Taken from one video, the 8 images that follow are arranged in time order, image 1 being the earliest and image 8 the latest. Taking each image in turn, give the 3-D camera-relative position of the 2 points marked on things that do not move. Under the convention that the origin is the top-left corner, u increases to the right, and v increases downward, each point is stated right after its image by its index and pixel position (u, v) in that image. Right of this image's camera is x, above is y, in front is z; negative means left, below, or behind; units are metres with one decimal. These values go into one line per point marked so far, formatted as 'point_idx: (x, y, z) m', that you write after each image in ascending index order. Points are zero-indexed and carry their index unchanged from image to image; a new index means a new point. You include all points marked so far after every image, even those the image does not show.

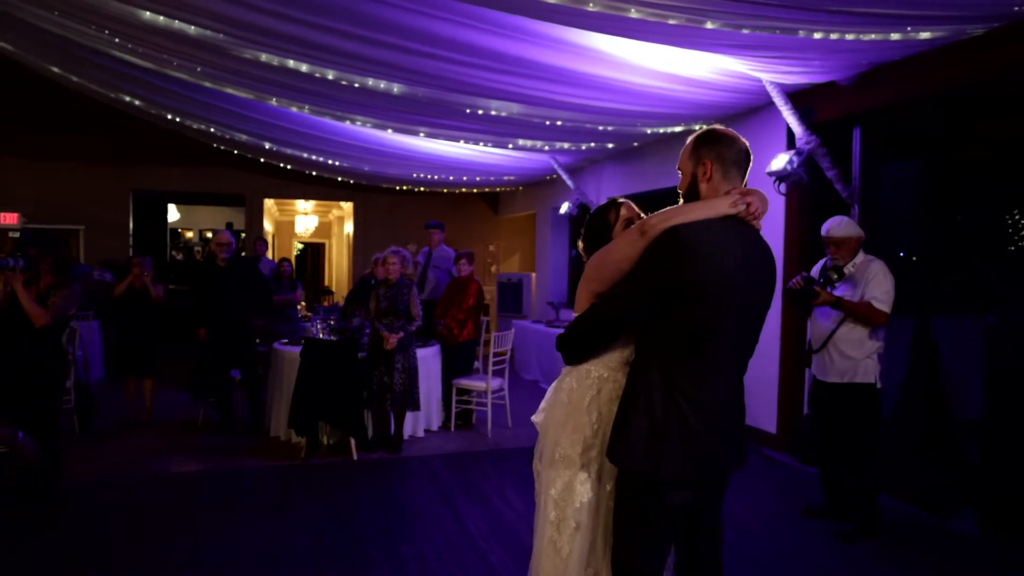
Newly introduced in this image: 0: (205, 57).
0: (-2.4, +1.8, +5.3) m
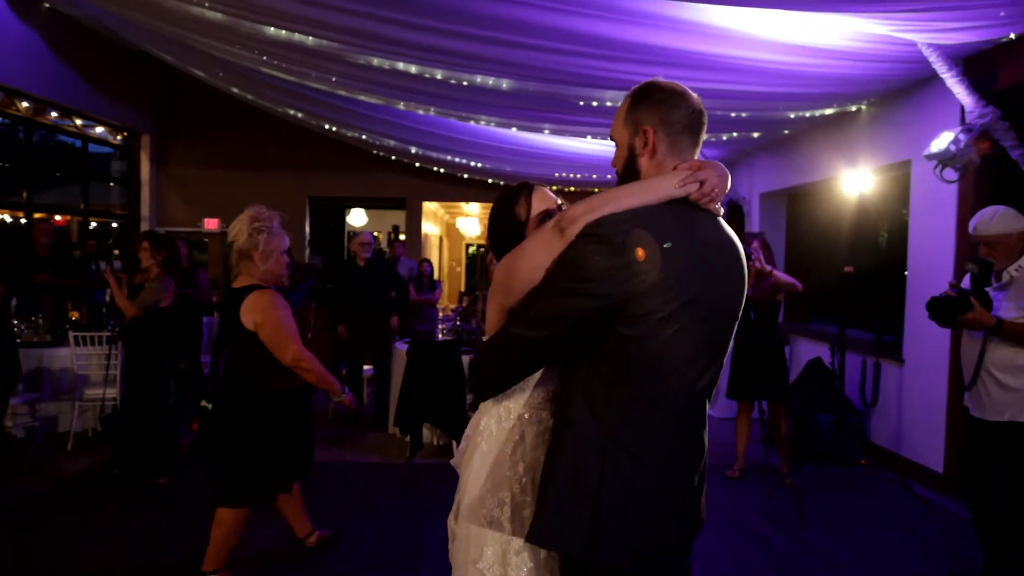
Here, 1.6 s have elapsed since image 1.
0: (-1.5, +1.8, +5.5) m
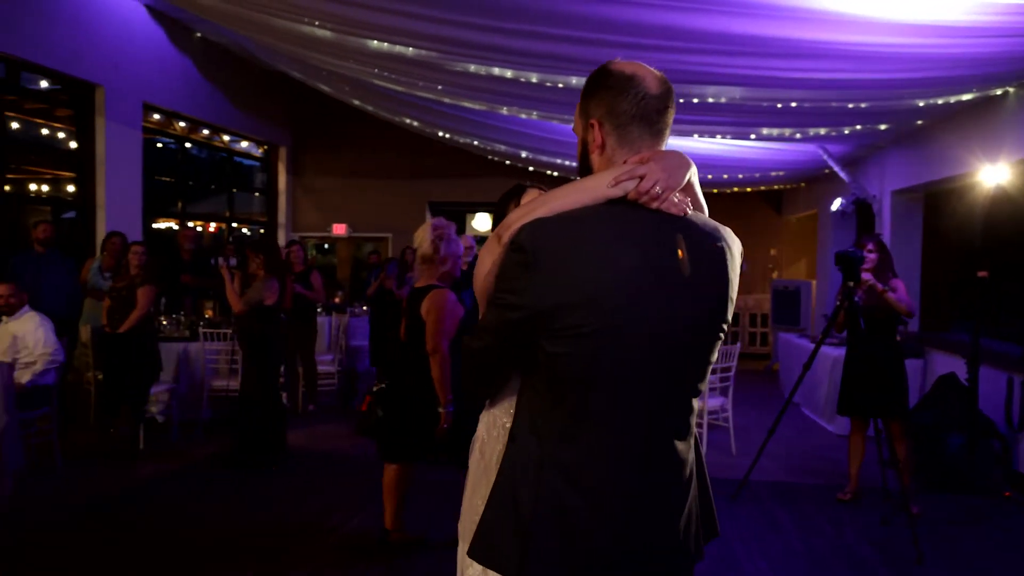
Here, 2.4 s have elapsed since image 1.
0: (-0.7, +1.8, +5.7) m
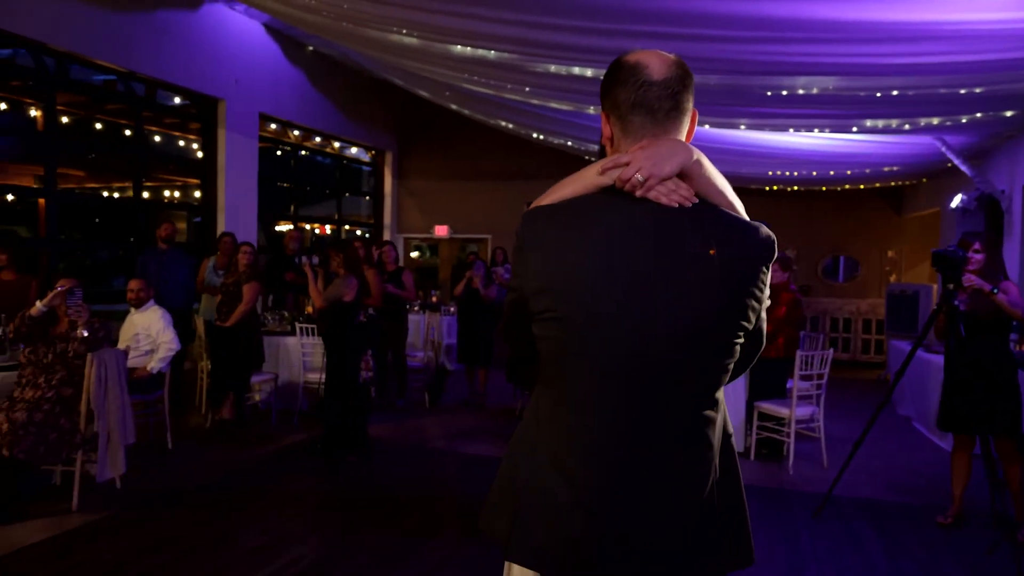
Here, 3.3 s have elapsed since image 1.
0: (0.0, +1.8, +5.8) m
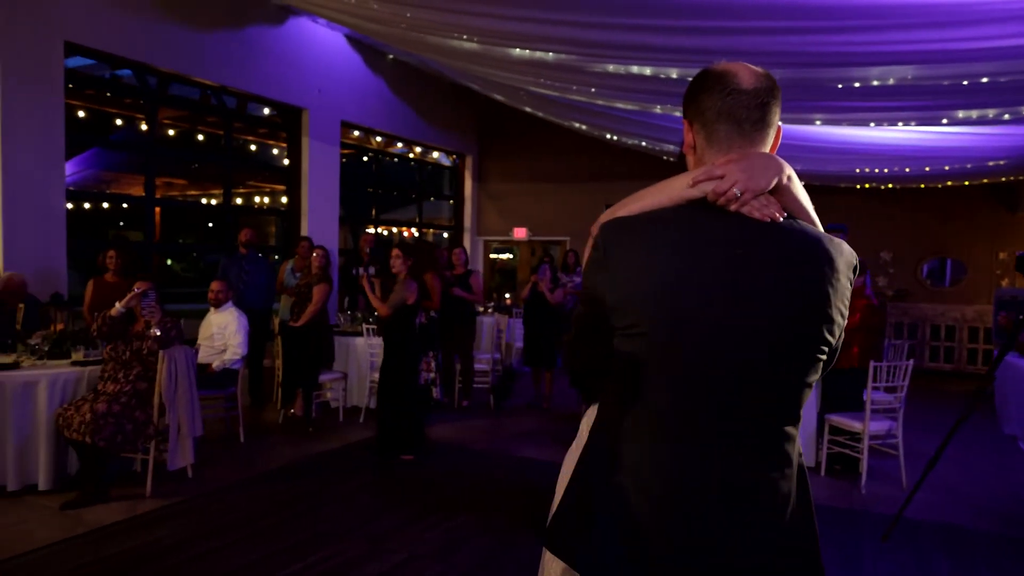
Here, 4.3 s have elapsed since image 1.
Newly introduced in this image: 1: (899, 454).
0: (+0.6, +1.8, +5.7) m
1: (+2.6, -1.1, +4.5) m
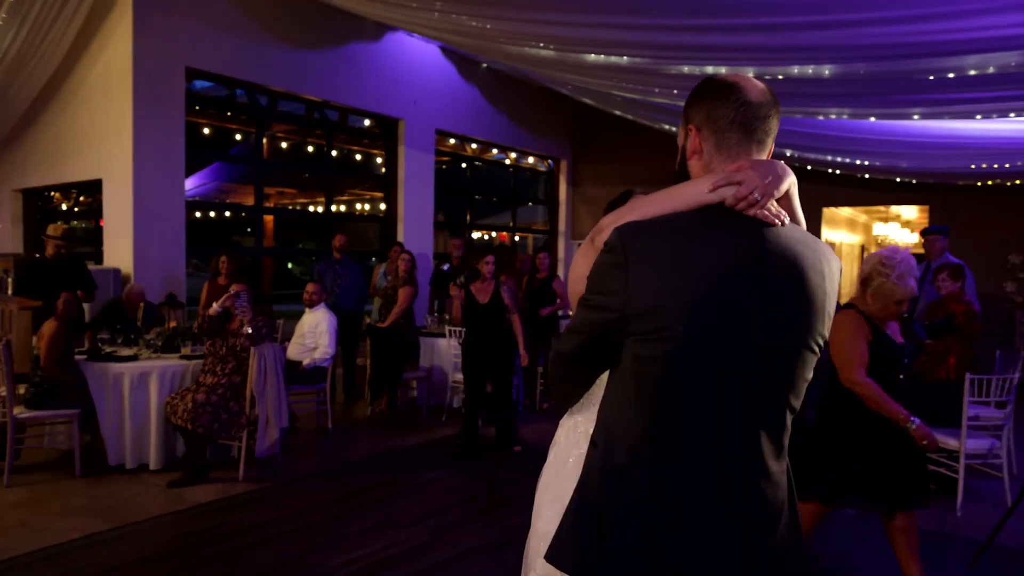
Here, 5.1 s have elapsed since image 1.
0: (+1.2, +1.7, +5.6) m
1: (+3.0, -1.1, +4.1) m
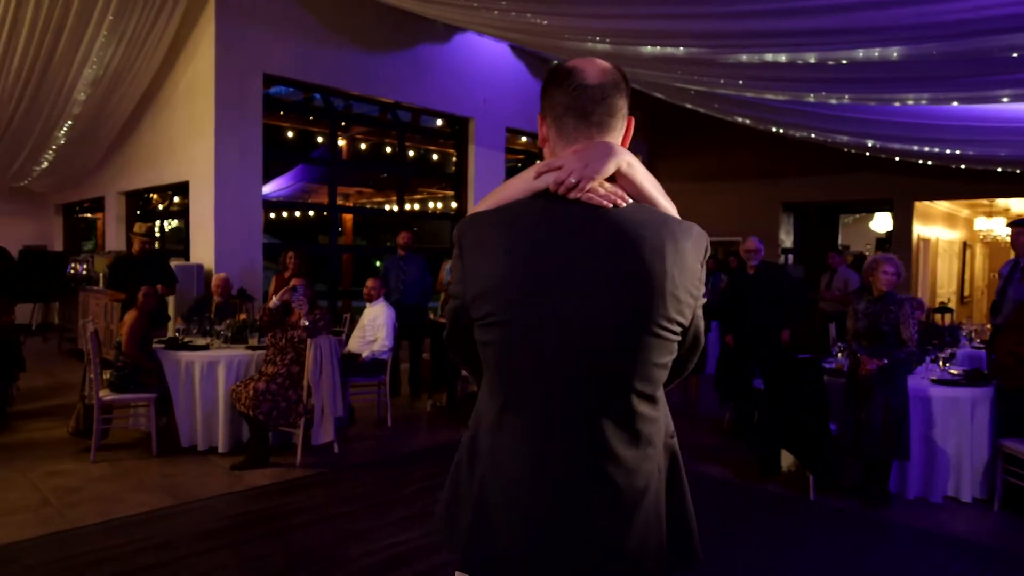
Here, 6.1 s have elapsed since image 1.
0: (+1.7, +1.8, +5.5) m
1: (+3.2, -1.1, +3.7) m
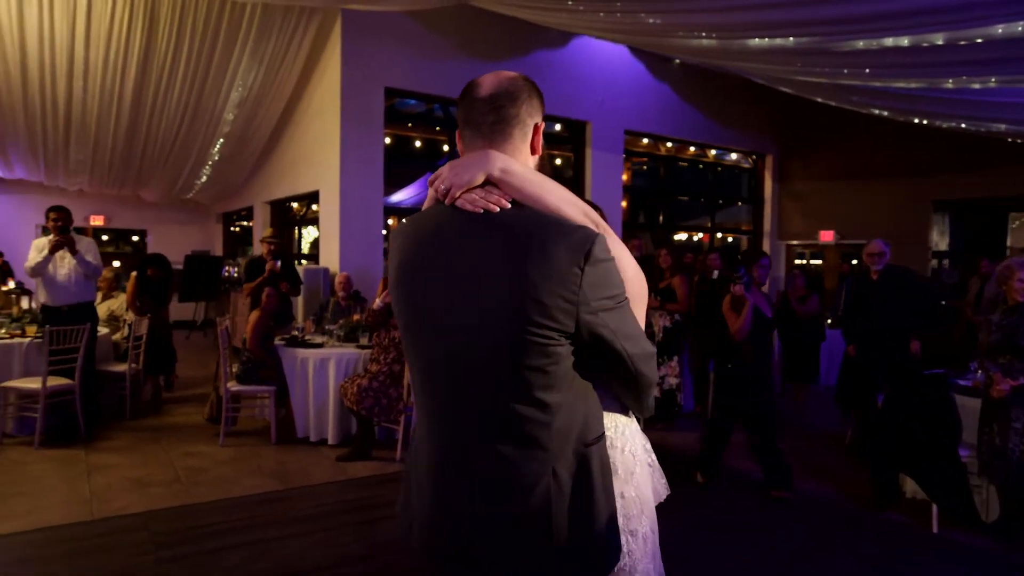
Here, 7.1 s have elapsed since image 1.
0: (+2.5, +1.7, +5.0) m
1: (+3.6, -1.2, +3.0) m
